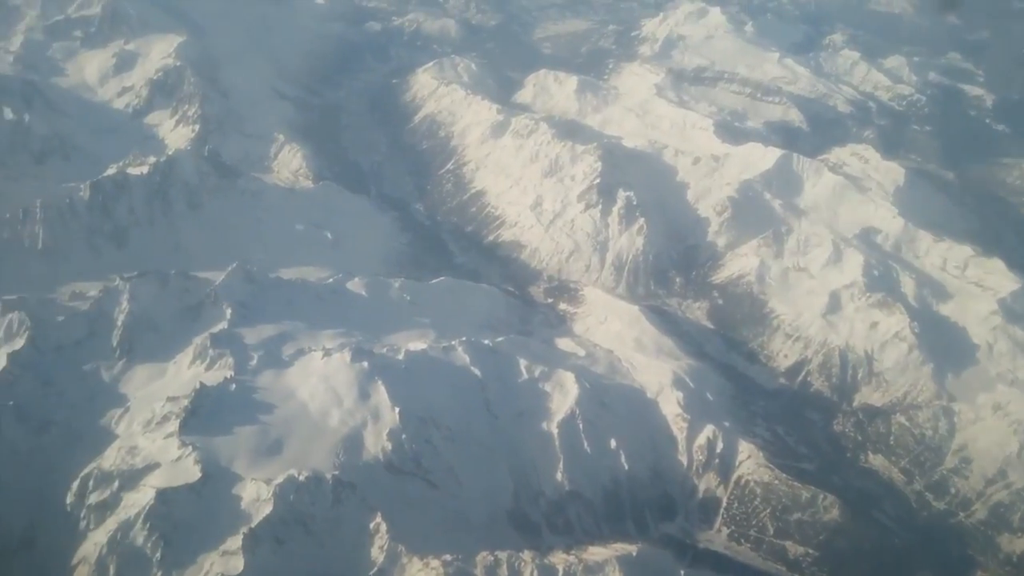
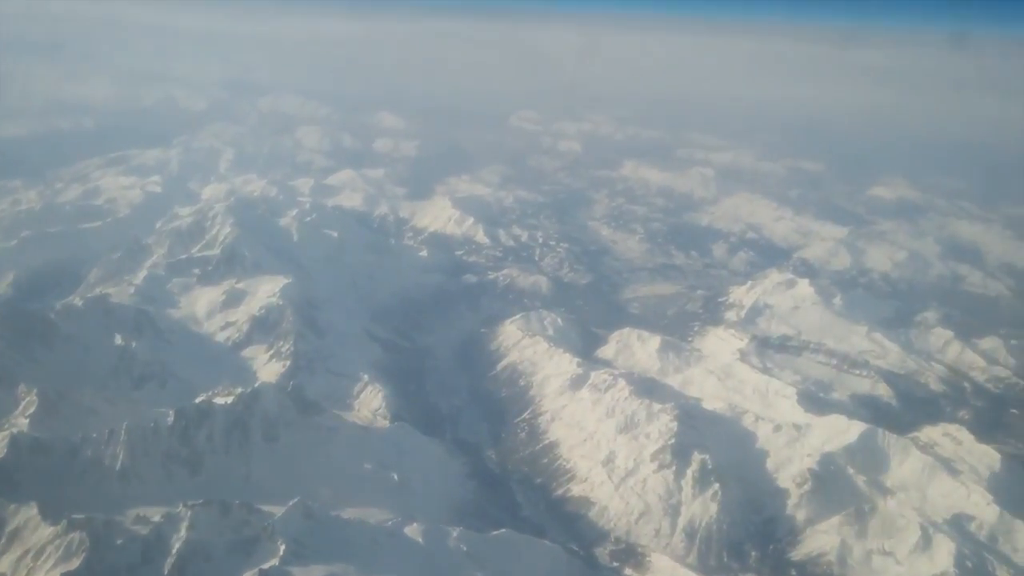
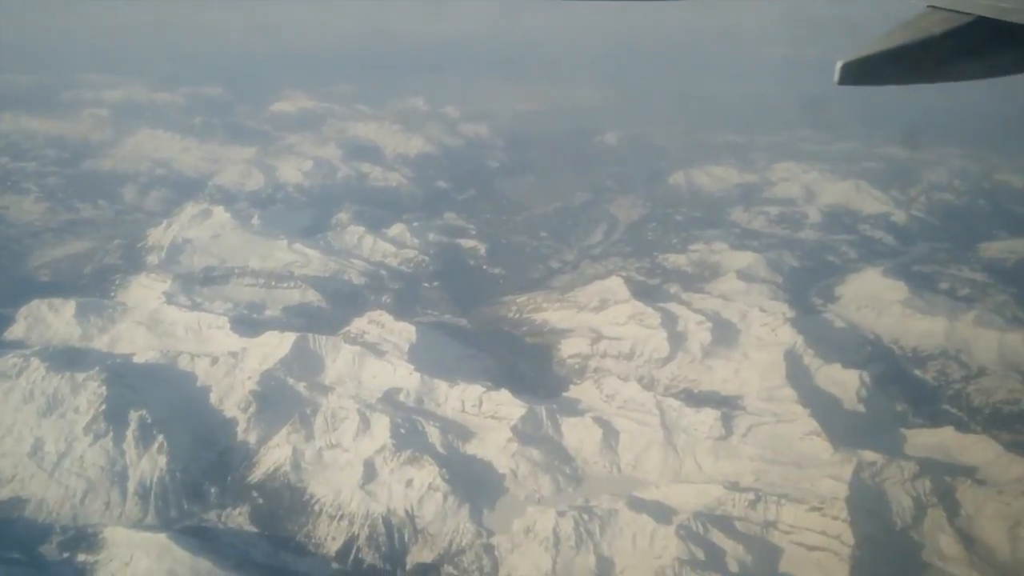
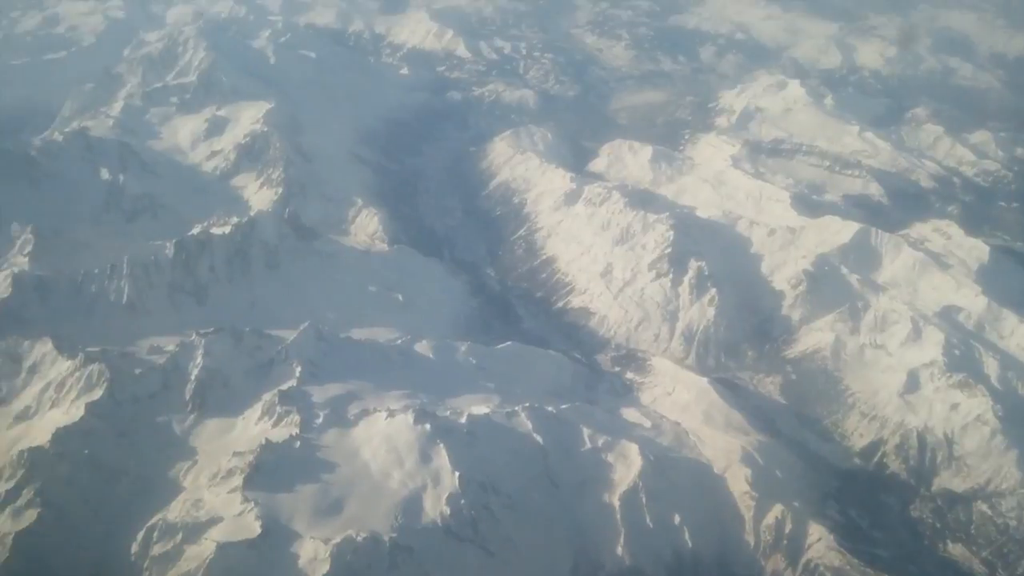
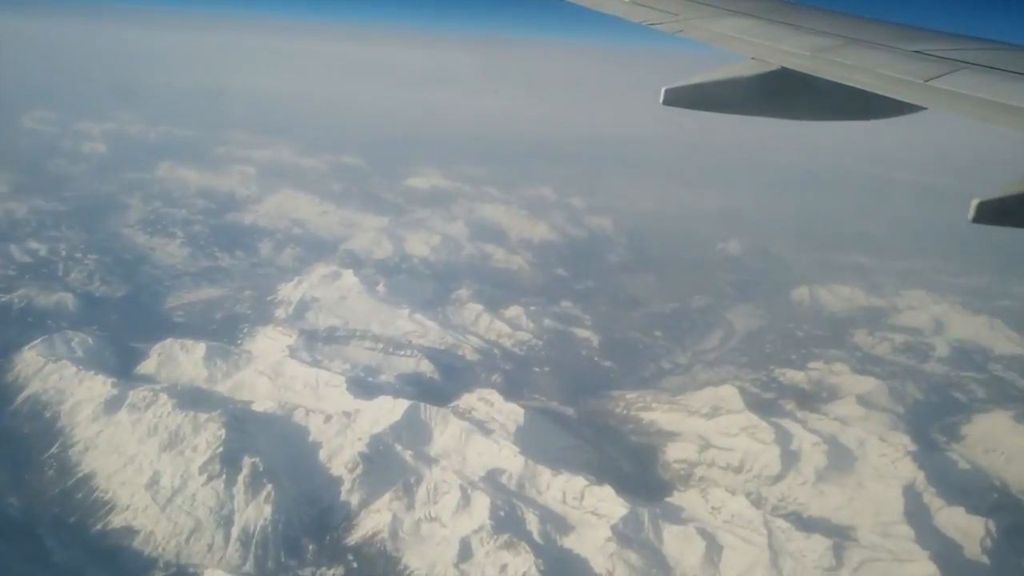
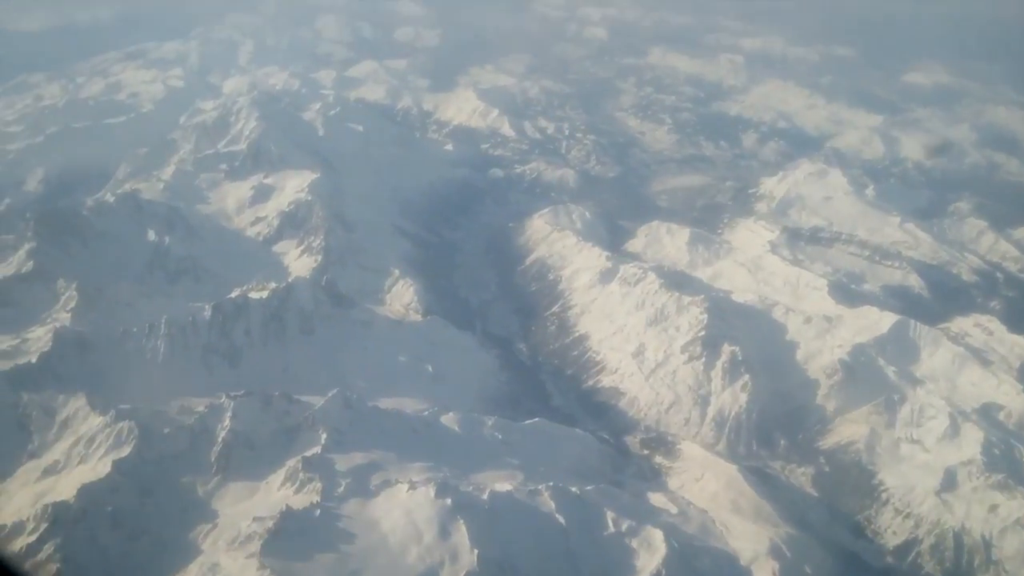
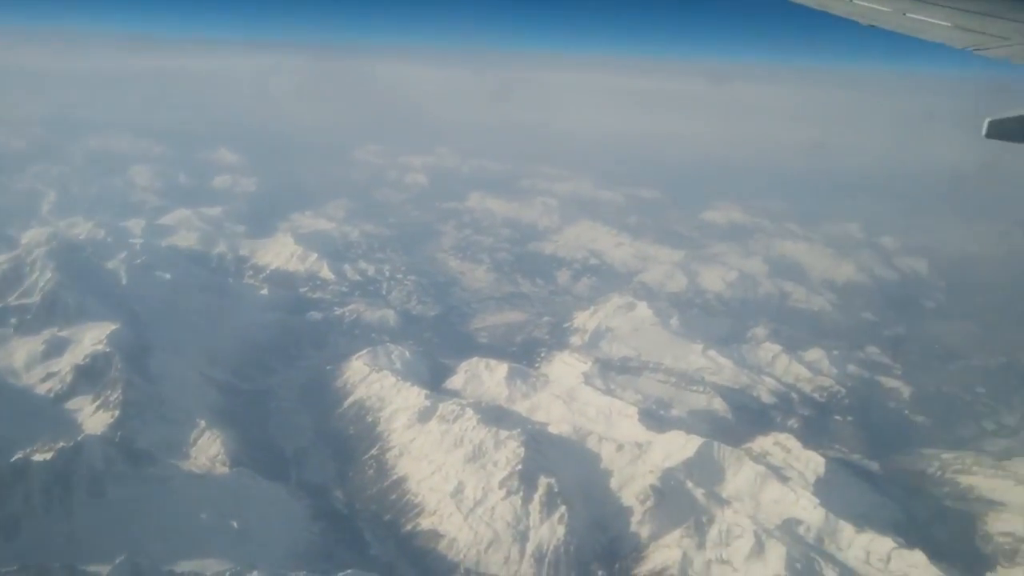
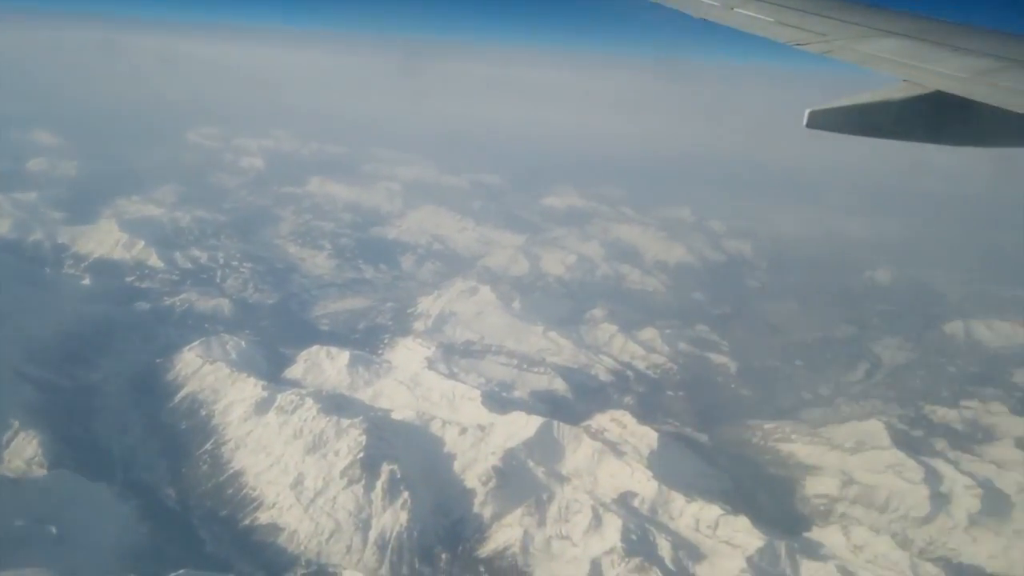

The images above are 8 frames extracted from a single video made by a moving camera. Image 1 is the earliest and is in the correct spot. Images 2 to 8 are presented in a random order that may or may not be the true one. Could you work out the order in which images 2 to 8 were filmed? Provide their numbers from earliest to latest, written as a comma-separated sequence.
4, 6, 2, 7, 8, 5, 3
